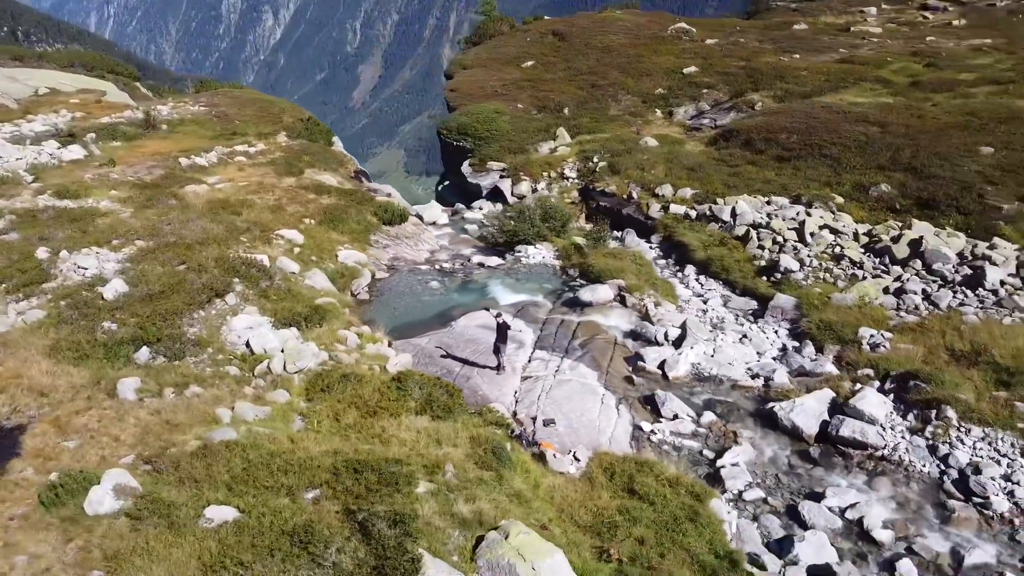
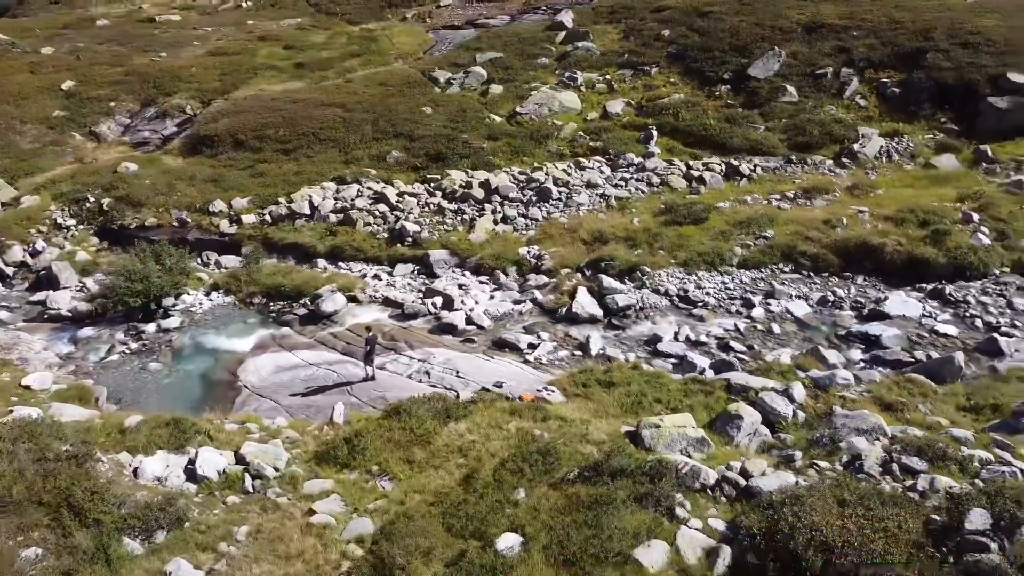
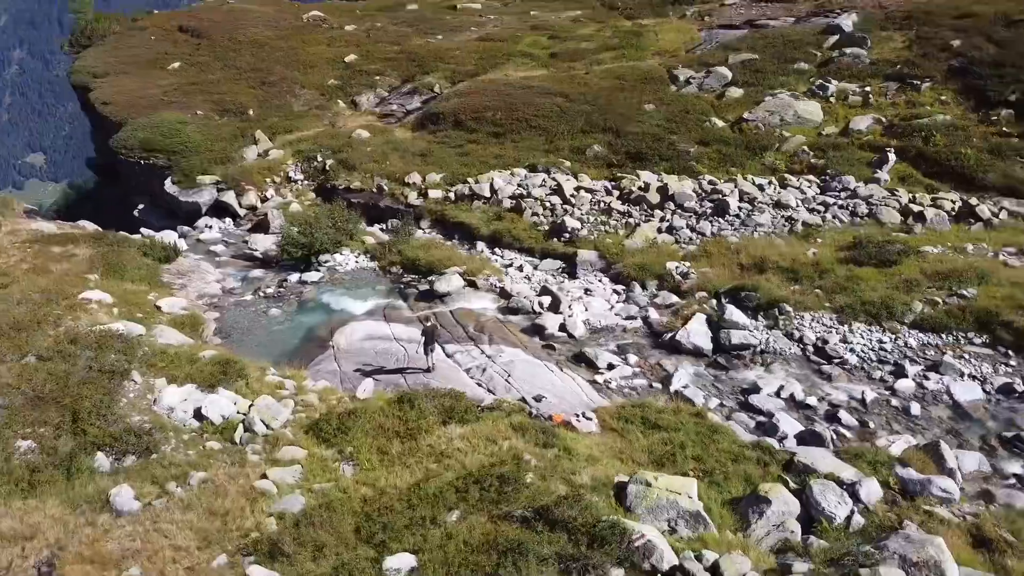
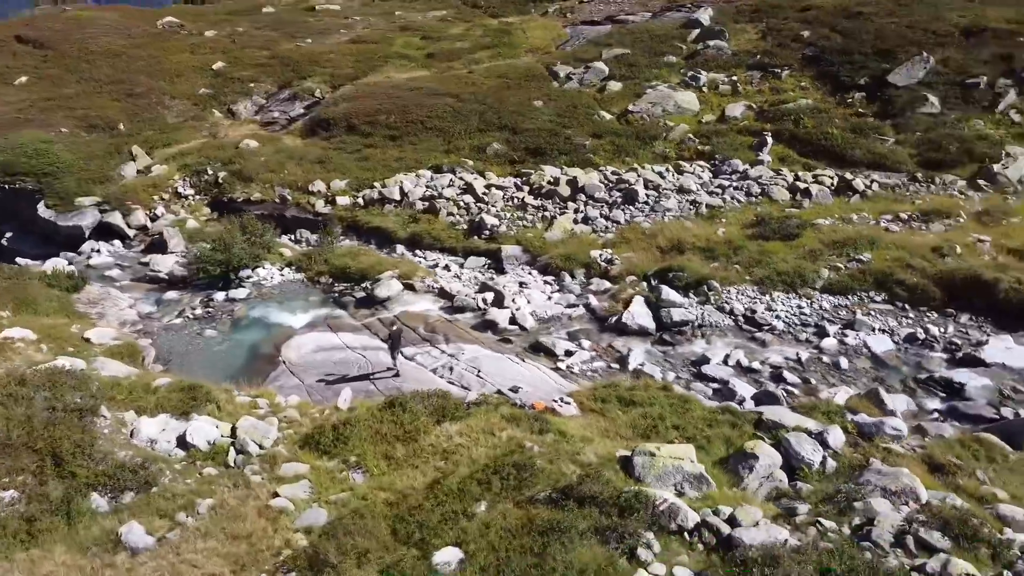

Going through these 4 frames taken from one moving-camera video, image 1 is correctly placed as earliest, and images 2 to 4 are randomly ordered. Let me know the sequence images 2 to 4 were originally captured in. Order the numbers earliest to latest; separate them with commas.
3, 4, 2
